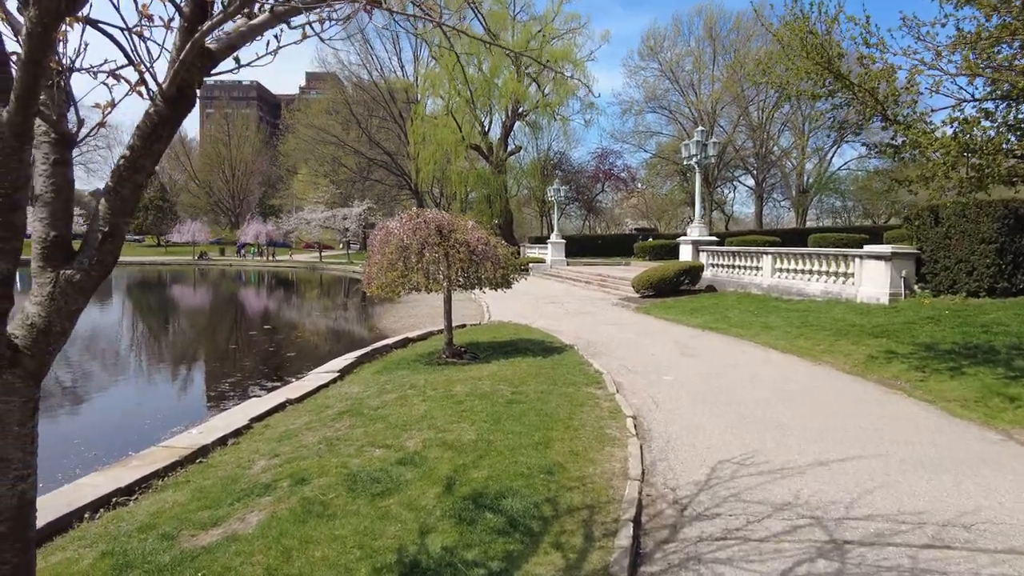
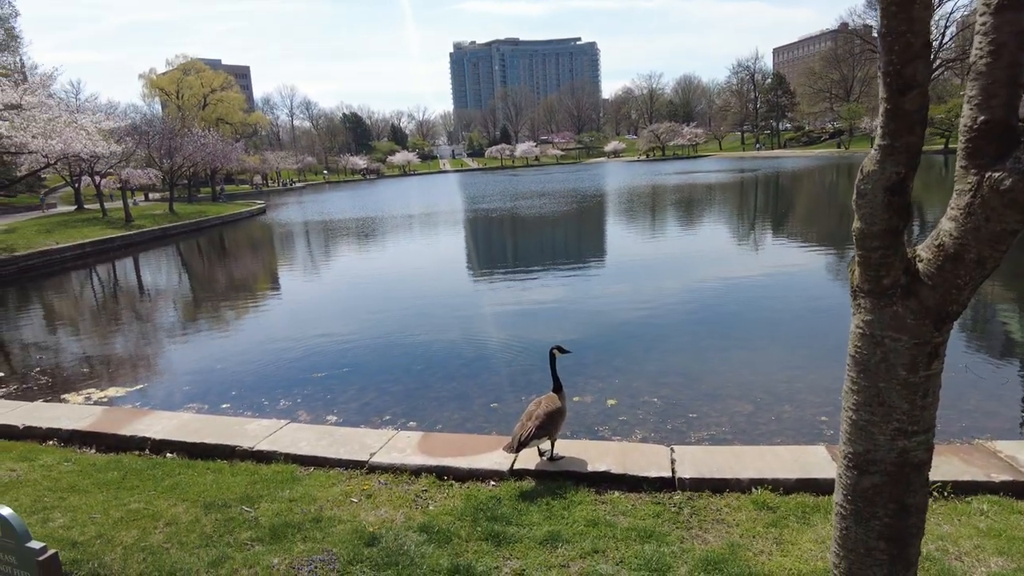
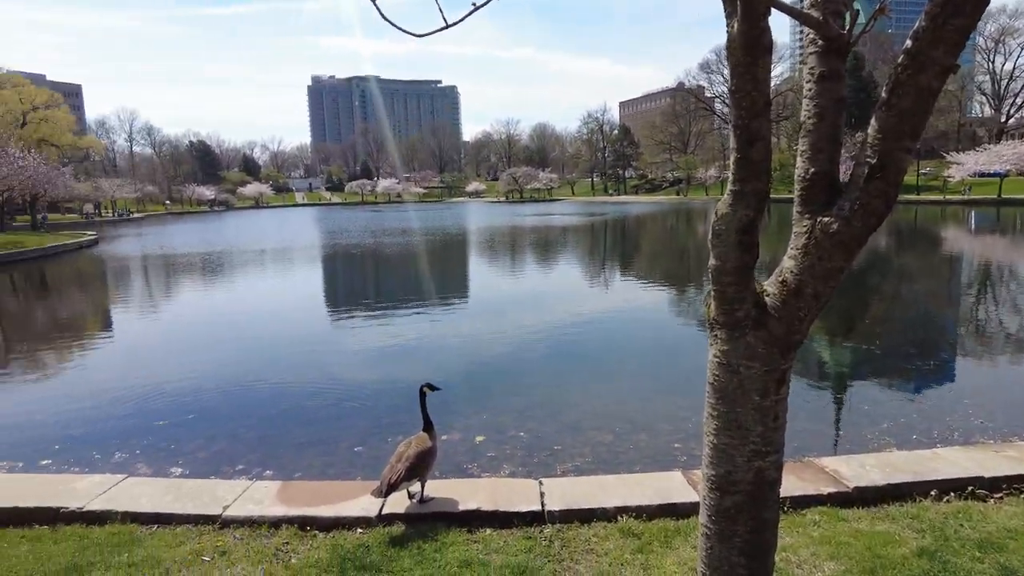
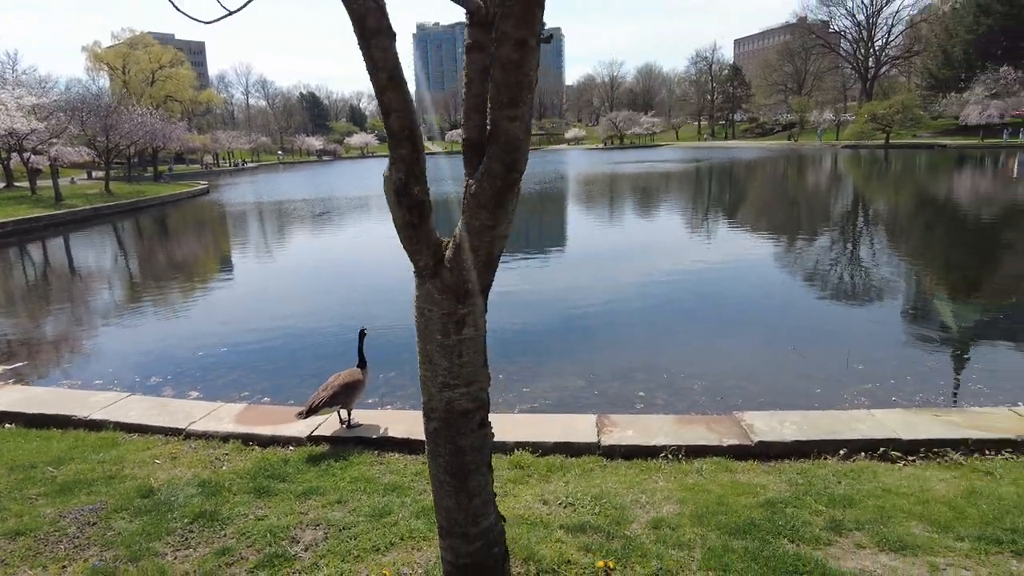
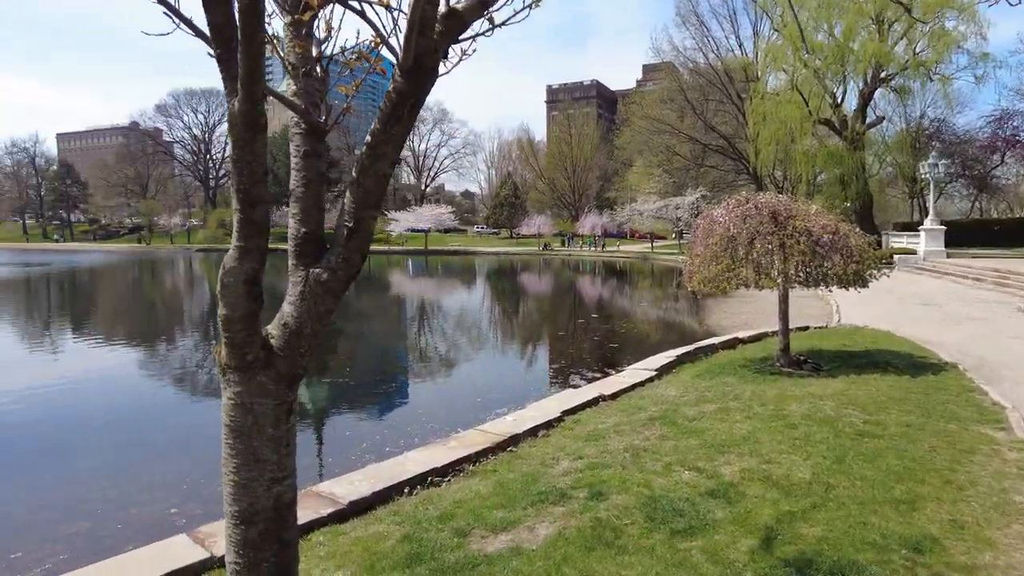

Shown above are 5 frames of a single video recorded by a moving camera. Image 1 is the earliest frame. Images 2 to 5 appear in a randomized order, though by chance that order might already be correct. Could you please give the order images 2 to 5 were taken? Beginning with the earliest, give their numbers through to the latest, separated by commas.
5, 3, 2, 4
